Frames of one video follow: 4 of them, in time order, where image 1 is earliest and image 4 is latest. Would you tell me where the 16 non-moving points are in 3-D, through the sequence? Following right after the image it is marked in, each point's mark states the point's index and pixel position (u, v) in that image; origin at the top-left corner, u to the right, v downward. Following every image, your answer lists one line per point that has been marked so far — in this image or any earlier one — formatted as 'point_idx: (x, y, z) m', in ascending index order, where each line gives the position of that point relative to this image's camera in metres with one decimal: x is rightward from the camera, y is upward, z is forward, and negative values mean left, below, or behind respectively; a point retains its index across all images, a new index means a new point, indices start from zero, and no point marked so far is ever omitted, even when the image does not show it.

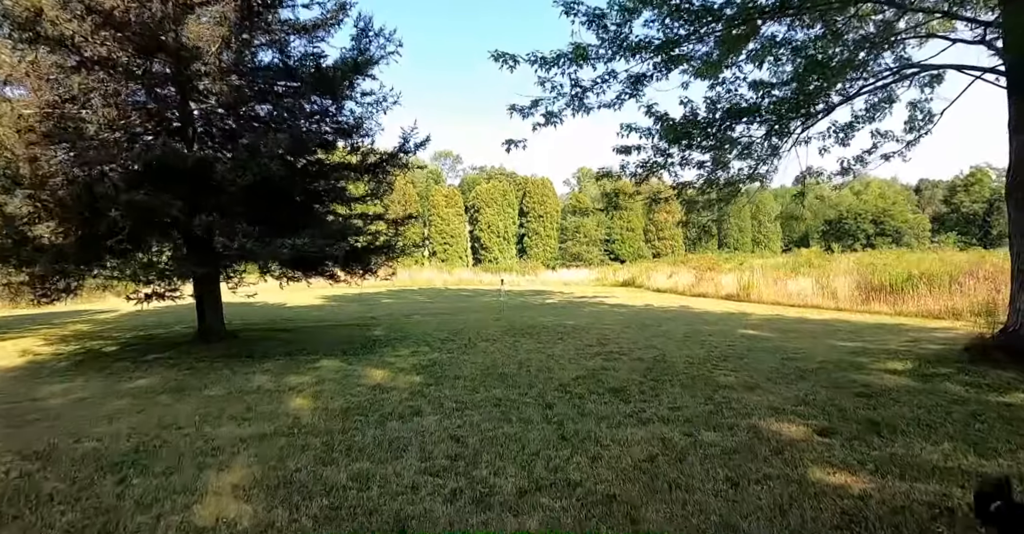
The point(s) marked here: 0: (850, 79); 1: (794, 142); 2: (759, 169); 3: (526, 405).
0: (+3.2, +1.8, +4.9) m
1: (+2.9, +1.3, +5.4) m
2: (+2.6, +1.0, +5.5) m
3: (+0.1, -1.0, +3.7) m
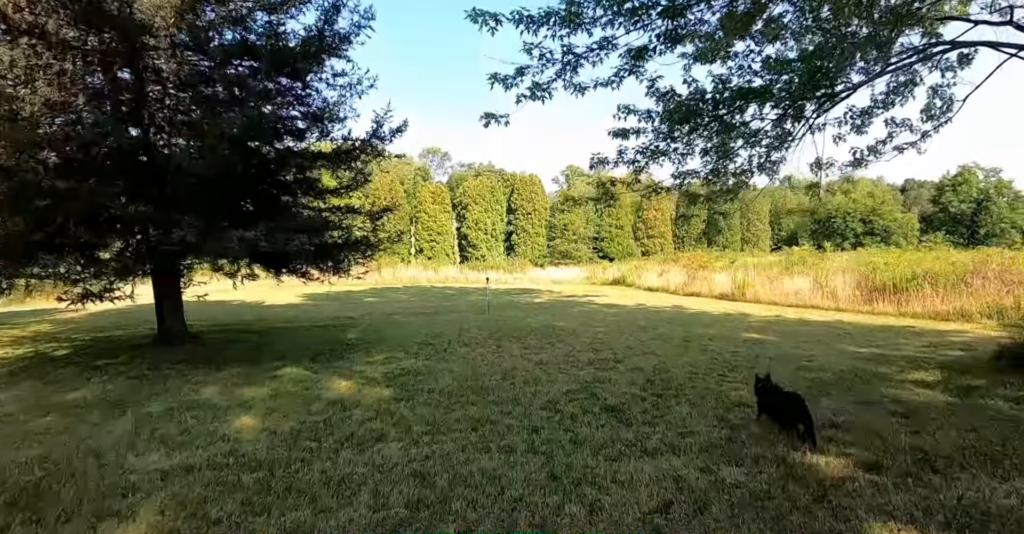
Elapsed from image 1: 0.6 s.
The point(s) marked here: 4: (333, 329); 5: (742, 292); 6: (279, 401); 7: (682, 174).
0: (+3.1, +1.8, +4.4) m
1: (+2.8, +1.3, +4.9) m
2: (+2.4, +1.0, +5.0) m
3: (0.0, -1.0, +3.1) m
4: (-2.9, -1.0, +8.7) m
5: (+5.8, -0.7, +13.2) m
6: (-1.9, -1.1, +4.3) m
7: (+1.7, +0.9, +5.3) m
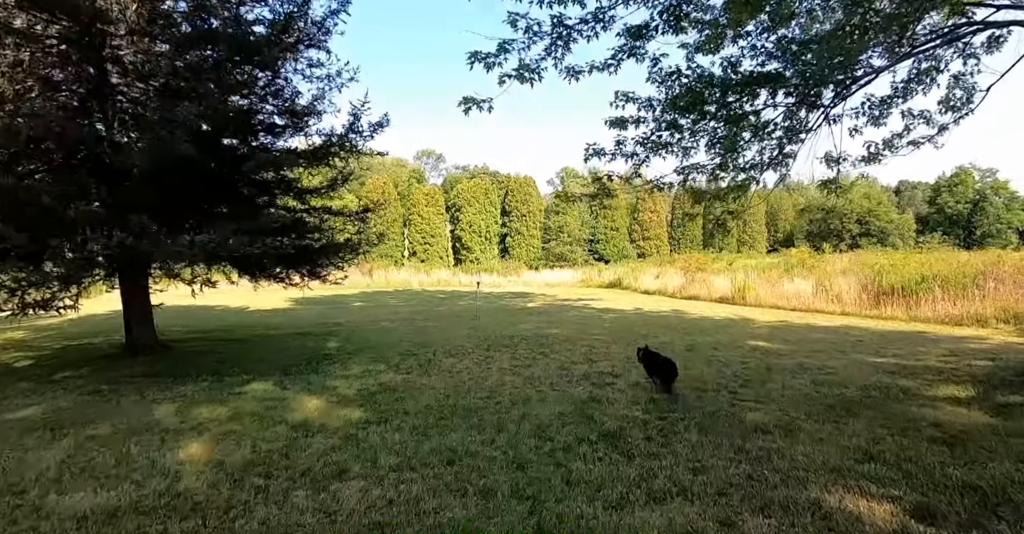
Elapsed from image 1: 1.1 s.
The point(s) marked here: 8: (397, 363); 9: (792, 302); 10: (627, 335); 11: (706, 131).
0: (+2.9, +1.7, +4.0) m
1: (+2.7, +1.3, +4.5) m
2: (+2.3, +1.0, +4.5) m
3: (-0.1, -1.0, +2.6) m
4: (-3.1, -1.1, +8.2) m
5: (+5.7, -0.7, +12.8) m
6: (-2.0, -1.2, +3.9) m
7: (+1.6, +0.9, +4.9) m
8: (-1.2, -1.0, +5.5) m
9: (+6.2, -0.8, +11.6) m
10: (+1.5, -0.9, +6.7) m
11: (+1.7, +1.1, +4.5) m
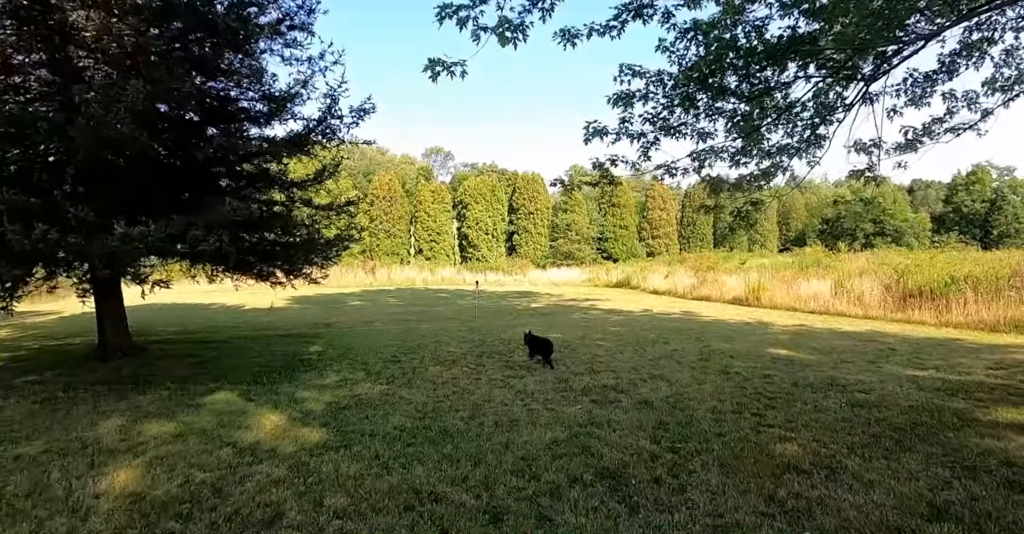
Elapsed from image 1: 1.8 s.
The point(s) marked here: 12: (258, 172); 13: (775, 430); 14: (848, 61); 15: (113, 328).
0: (+2.9, +1.7, +3.4) m
1: (+2.6, +1.3, +3.9) m
2: (+2.2, +1.0, +4.0) m
3: (-0.2, -1.0, +2.1) m
4: (-3.1, -1.0, +7.7) m
5: (+5.7, -0.7, +12.2) m
6: (-2.1, -1.1, +3.4) m
7: (+1.5, +0.9, +4.3) m
8: (-1.3, -1.0, +5.0) m
9: (+6.3, -0.8, +11.0) m
10: (+1.4, -0.9, +6.1) m
11: (+1.6, +1.1, +3.9) m
12: (-3.0, +1.1, +6.2) m
13: (+1.5, -0.9, +3.0) m
14: (+2.2, +1.4, +3.5) m
15: (-5.2, -0.8, +6.8) m
